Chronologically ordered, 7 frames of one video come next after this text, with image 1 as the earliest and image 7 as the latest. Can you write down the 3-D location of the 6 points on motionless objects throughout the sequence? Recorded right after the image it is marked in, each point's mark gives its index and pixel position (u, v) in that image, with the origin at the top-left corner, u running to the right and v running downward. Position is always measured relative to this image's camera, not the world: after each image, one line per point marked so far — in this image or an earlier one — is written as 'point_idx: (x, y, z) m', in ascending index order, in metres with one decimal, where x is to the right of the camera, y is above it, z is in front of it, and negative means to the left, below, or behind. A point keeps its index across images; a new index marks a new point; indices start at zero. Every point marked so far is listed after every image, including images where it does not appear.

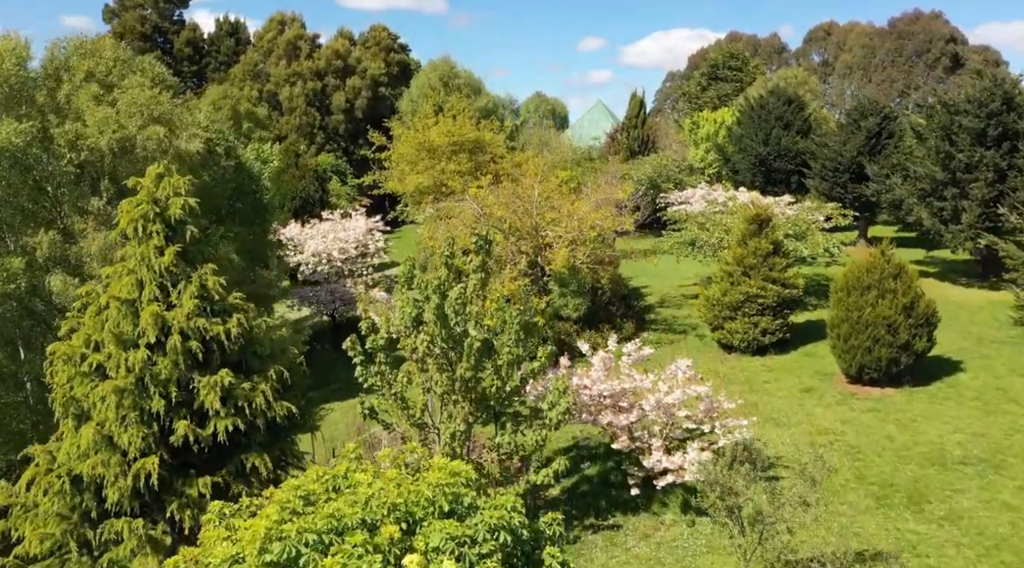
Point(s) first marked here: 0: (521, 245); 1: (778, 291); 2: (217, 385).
0: (+0.2, +0.8, +17.0) m
1: (+4.9, -0.1, +15.6) m
2: (-3.2, -1.1, +9.2) m
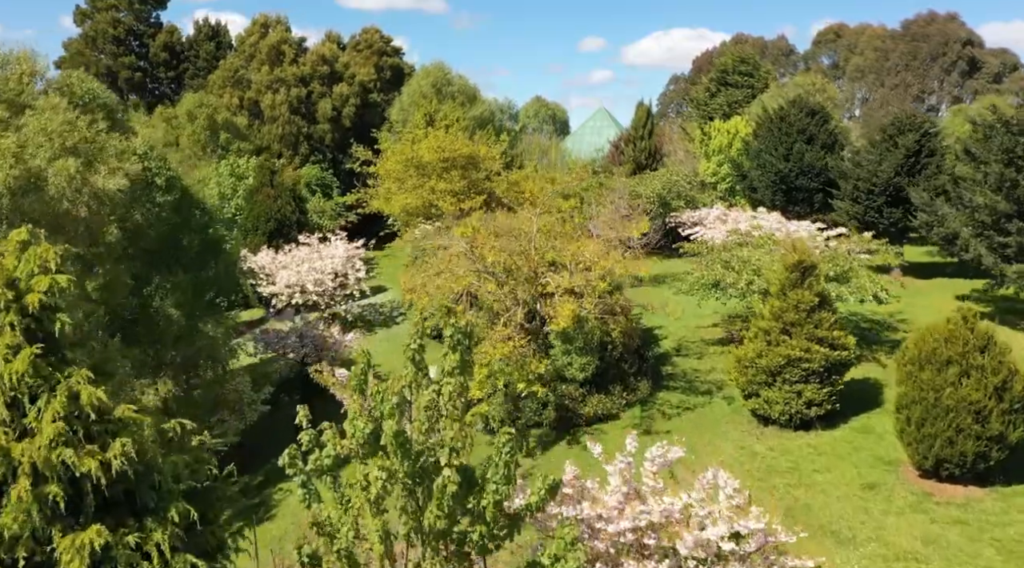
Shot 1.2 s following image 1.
0: (+0.1, -0.2, +14.4) m
1: (+4.8, -1.1, +13.0) m
2: (-3.3, -2.0, +6.6) m
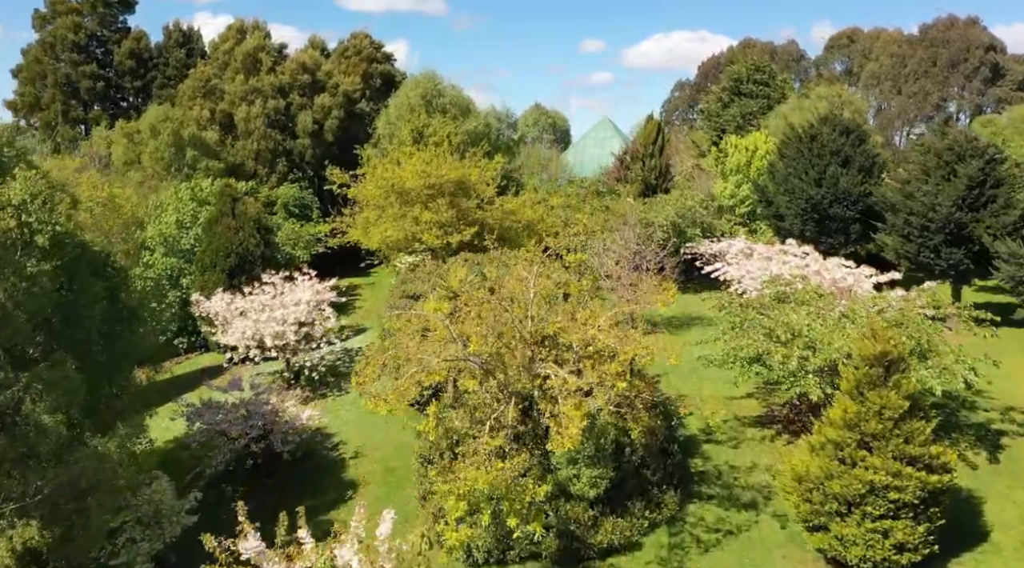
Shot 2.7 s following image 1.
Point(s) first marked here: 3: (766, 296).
0: (0.0, -1.3, +11.1) m
1: (+4.6, -2.2, +9.6) m
2: (-3.4, -3.2, +3.2) m
3: (+4.8, -0.2, +16.0) m
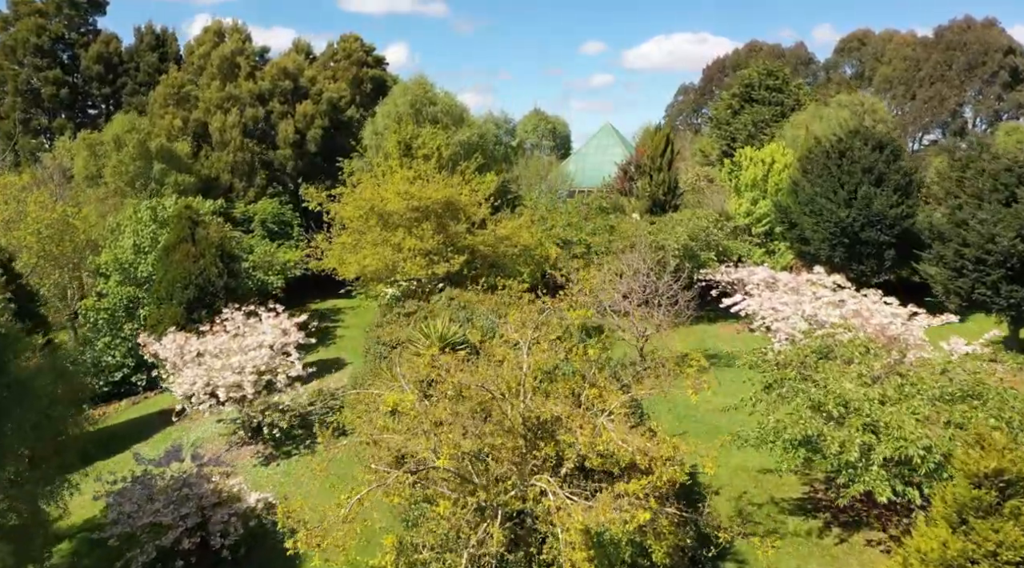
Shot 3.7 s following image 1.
0: (-0.2, -2.1, +8.5) m
1: (+4.5, -3.0, +7.0) m
2: (-3.6, -4.0, +0.6) m
3: (+4.6, -1.0, +13.4) m
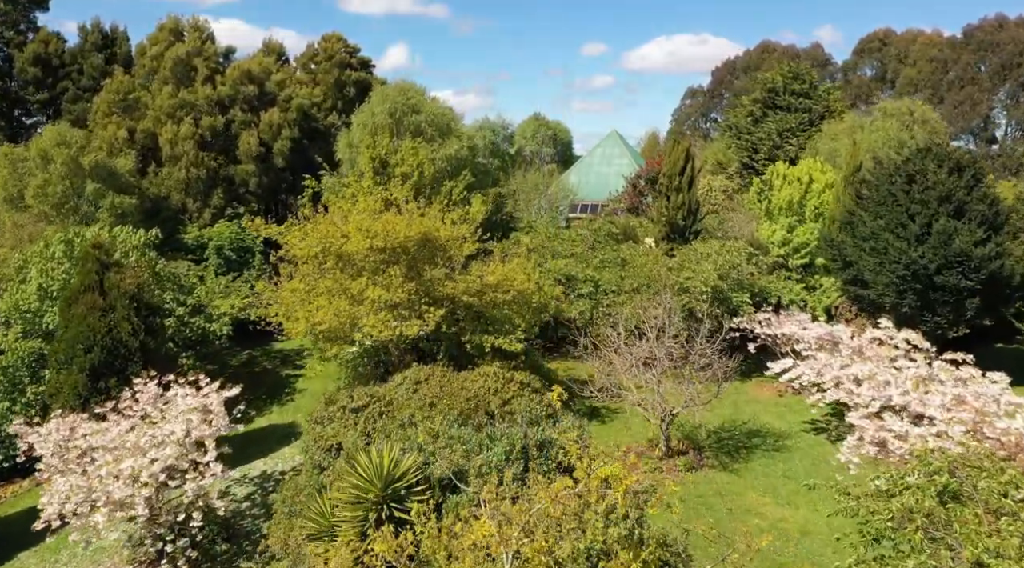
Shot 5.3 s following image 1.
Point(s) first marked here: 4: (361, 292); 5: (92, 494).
0: (-0.4, -3.3, +4.2) m
1: (+4.3, -4.2, +2.7) m
2: (-3.8, -5.1, -3.6) m
3: (+4.4, -2.2, +9.1) m
4: (-2.9, -0.2, +16.4) m
5: (-6.2, -3.1, +12.6) m
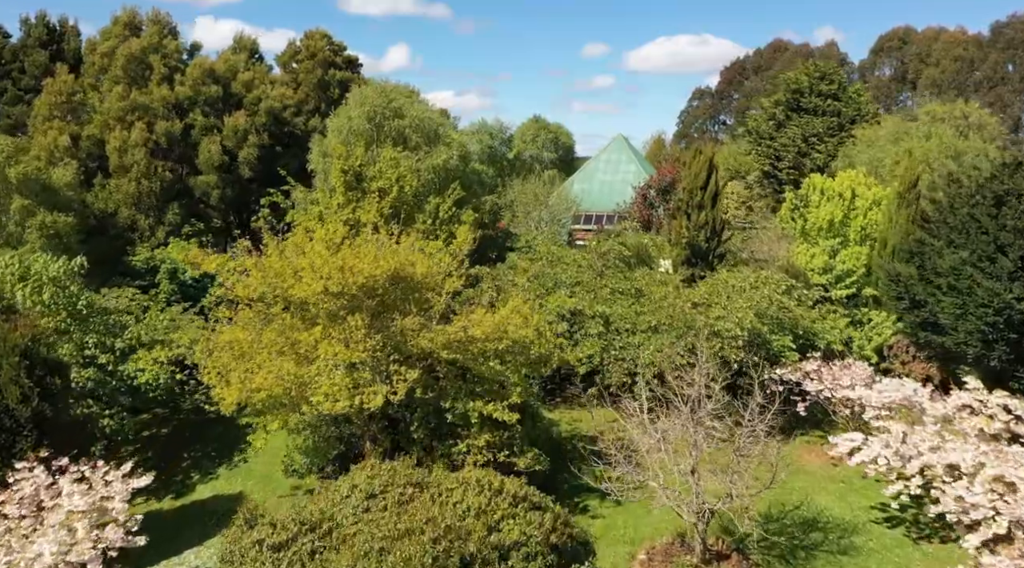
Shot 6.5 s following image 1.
0: (-0.5, -4.1, +0.7) m
1: (+4.2, -4.9, -0.8) m
2: (-3.9, -5.9, -7.2) m
3: (+4.3, -3.0, +5.6) m
4: (-3.0, -1.0, +12.9) m
5: (-6.3, -3.9, +9.1) m
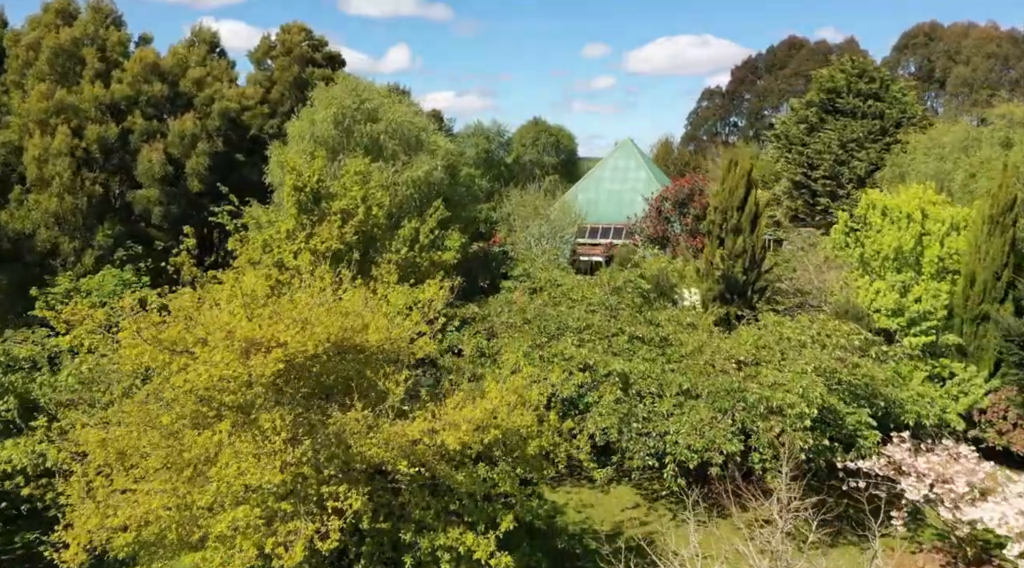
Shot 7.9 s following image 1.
0: (-0.6, -4.9, -3.4) m
1: (+4.0, -5.8, -4.8) m
2: (-4.0, -6.7, -11.2) m
3: (+4.2, -3.8, +1.5) m
4: (-3.2, -1.8, +8.8) m
5: (-6.4, -4.8, +5.1) m
